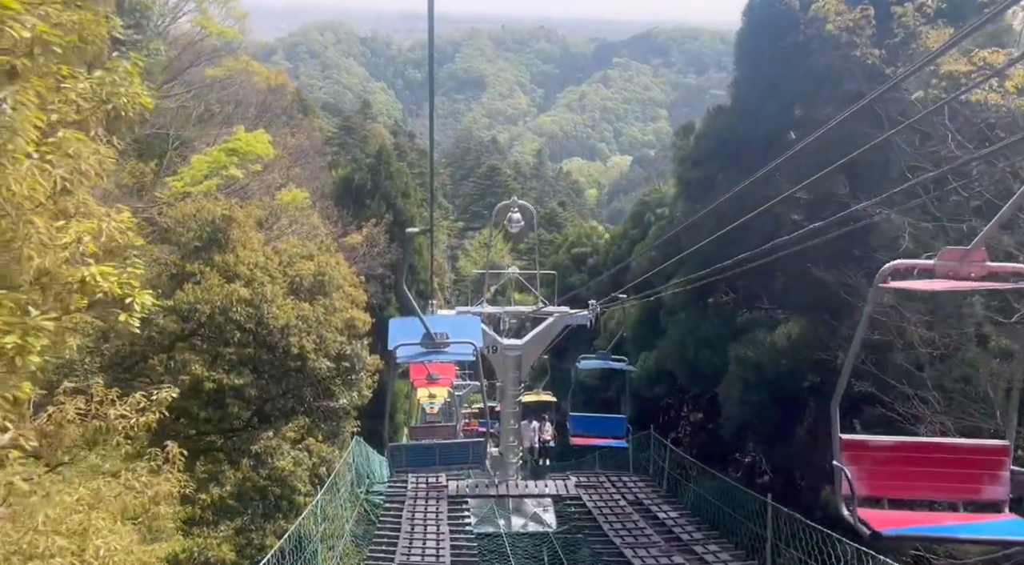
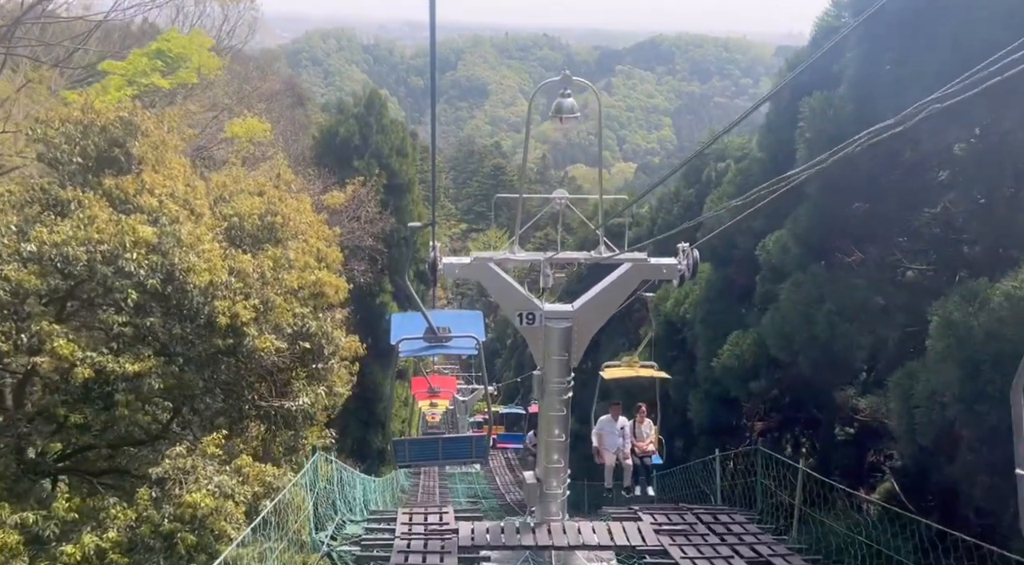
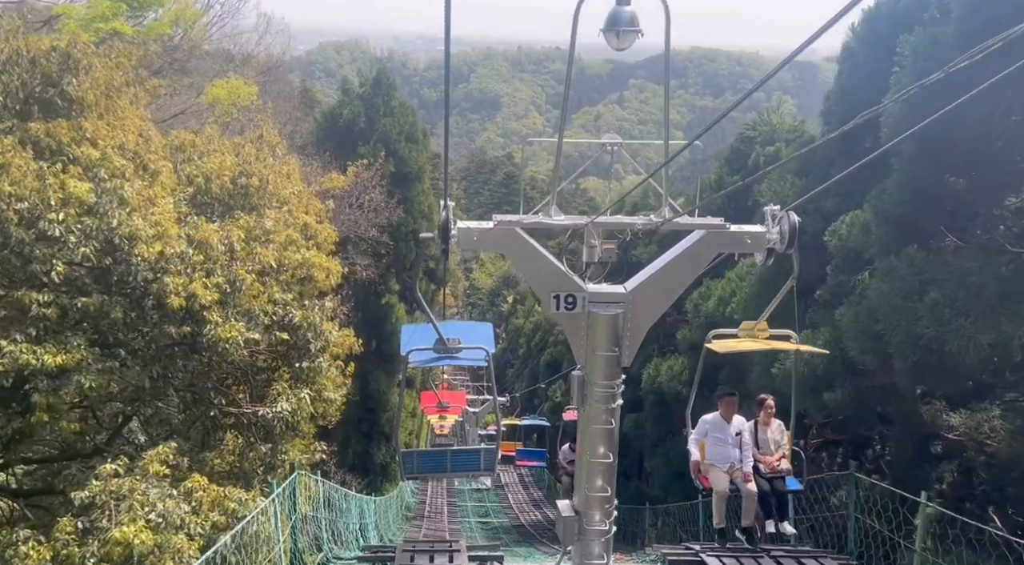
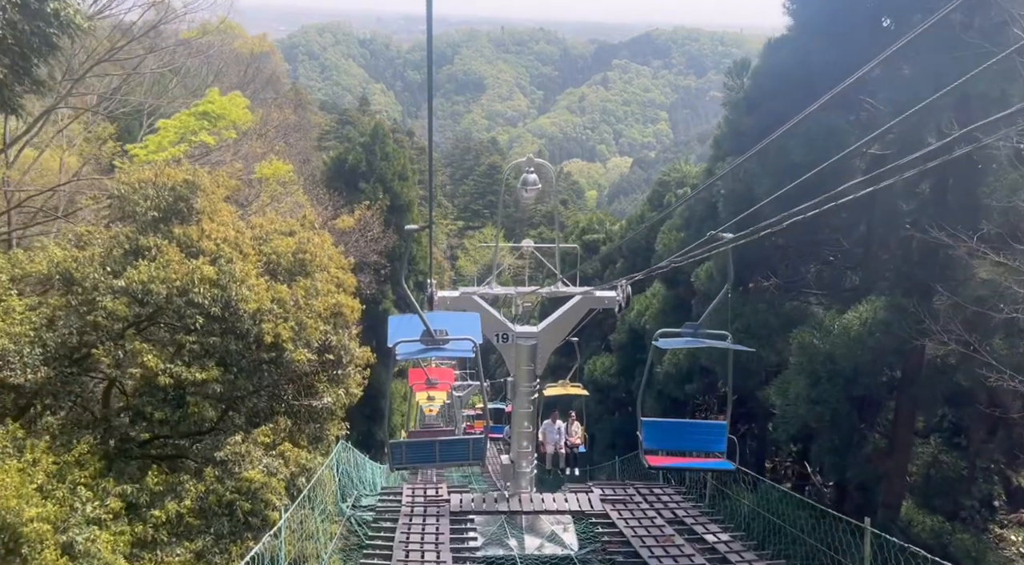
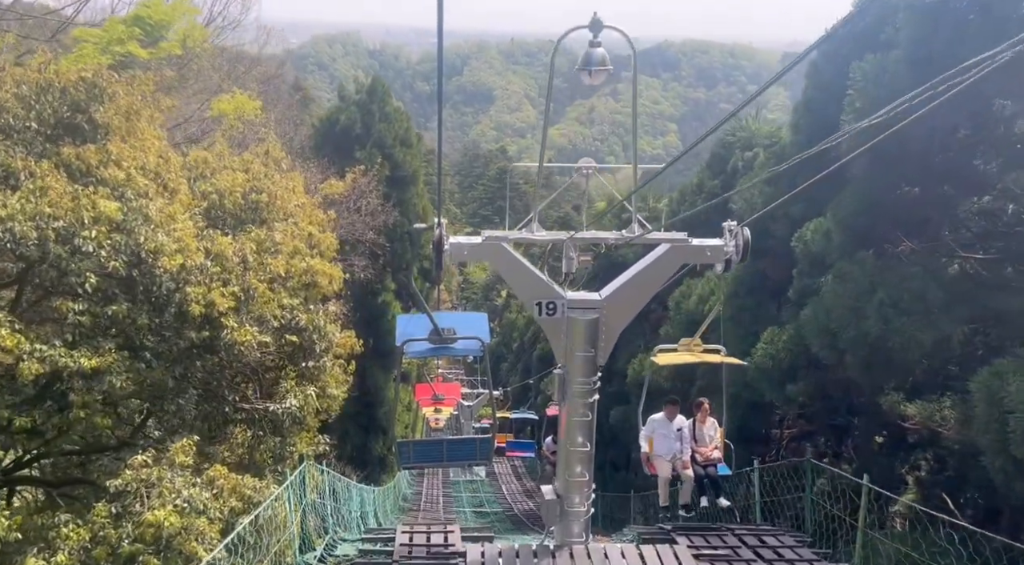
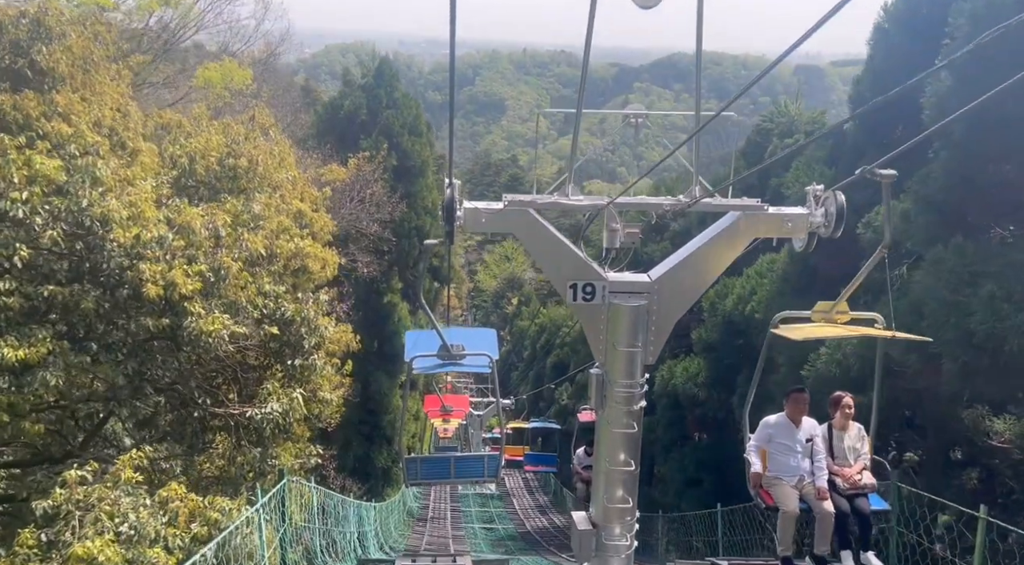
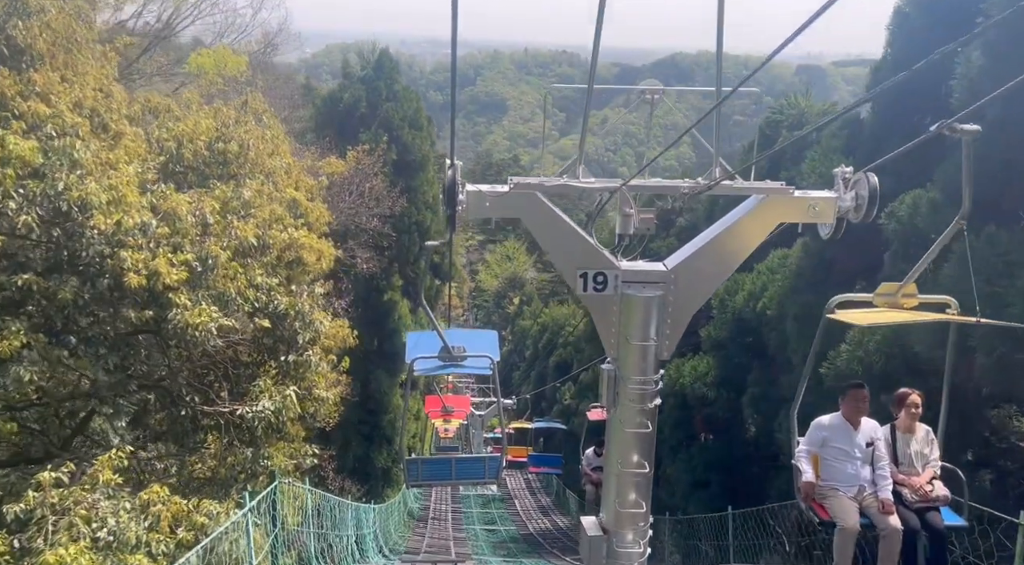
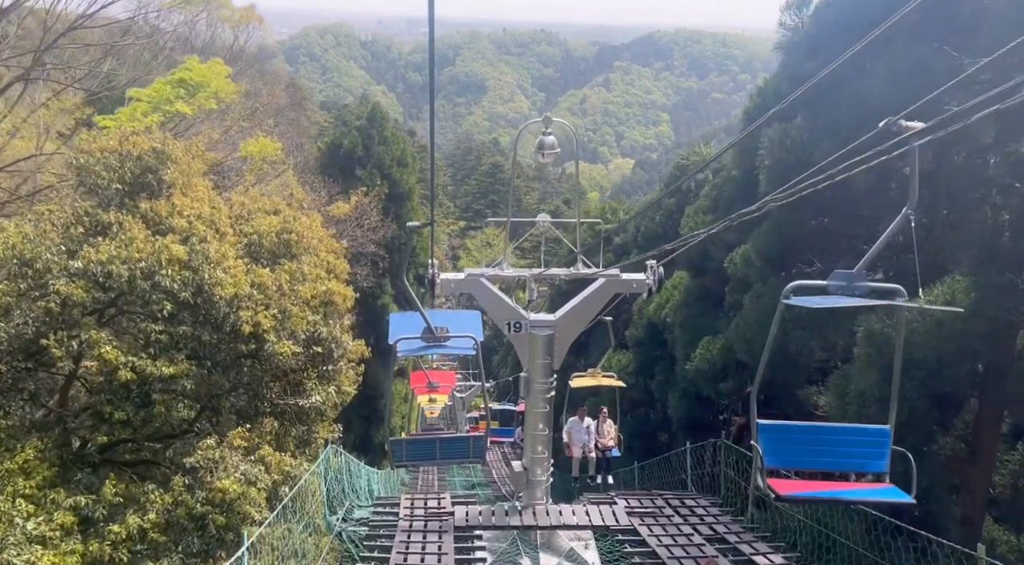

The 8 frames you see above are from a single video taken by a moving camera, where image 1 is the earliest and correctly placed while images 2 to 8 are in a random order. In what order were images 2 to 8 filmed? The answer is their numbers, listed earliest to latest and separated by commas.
4, 8, 2, 5, 3, 6, 7
